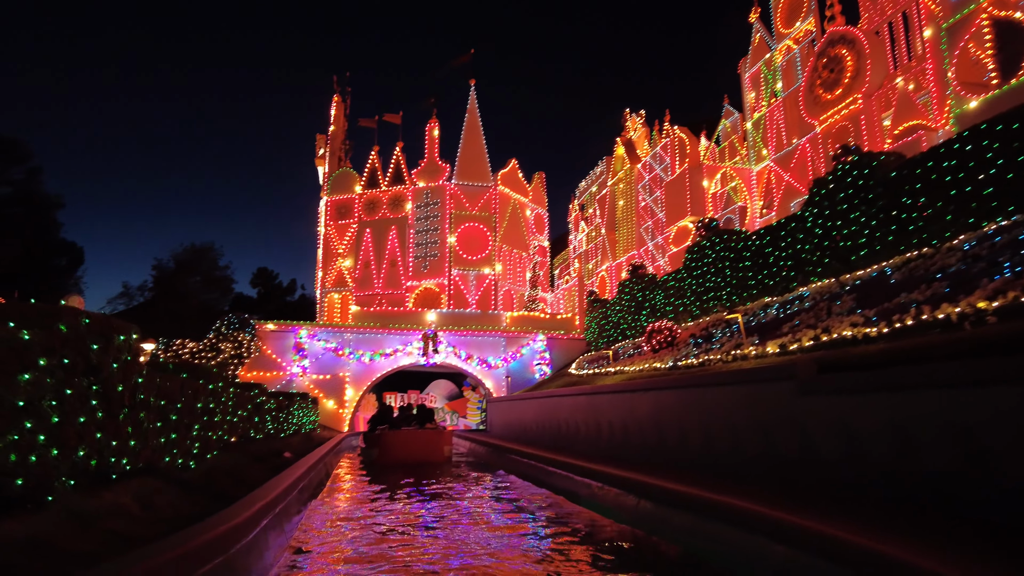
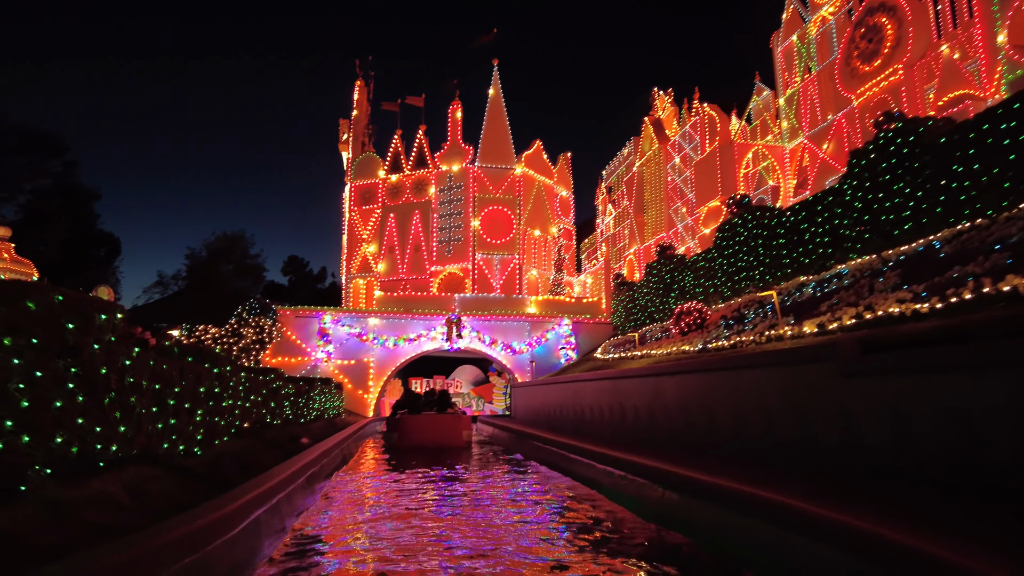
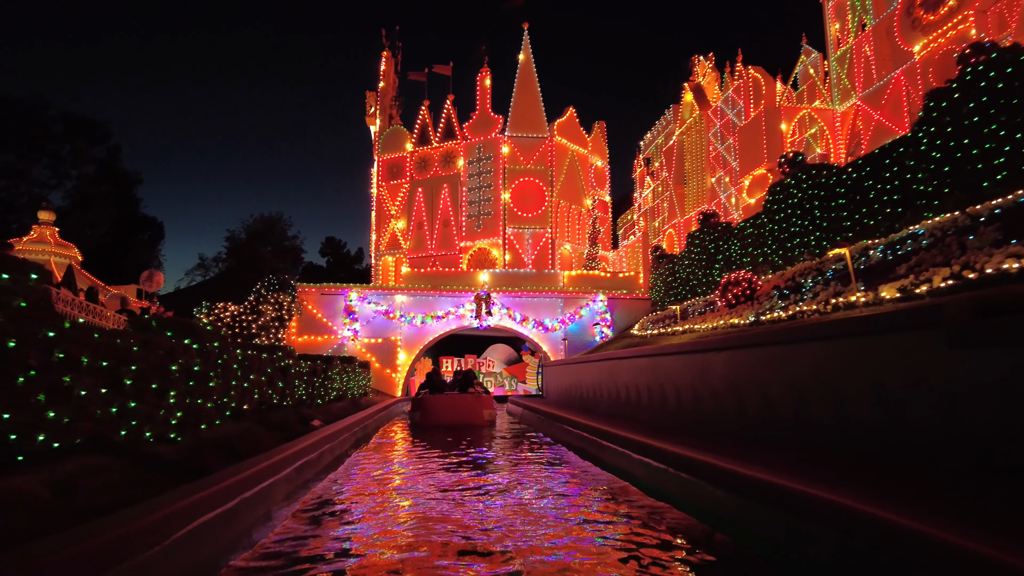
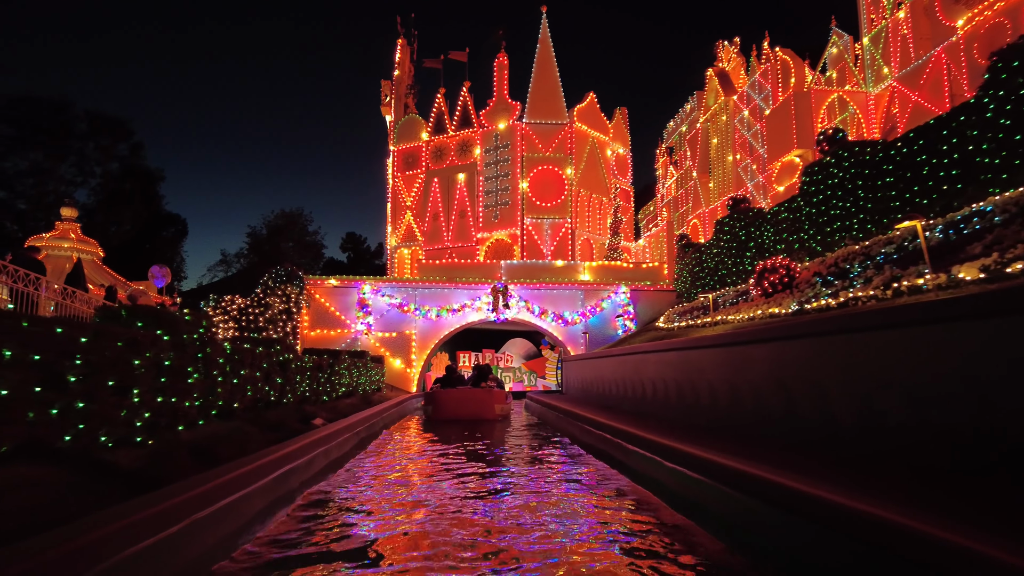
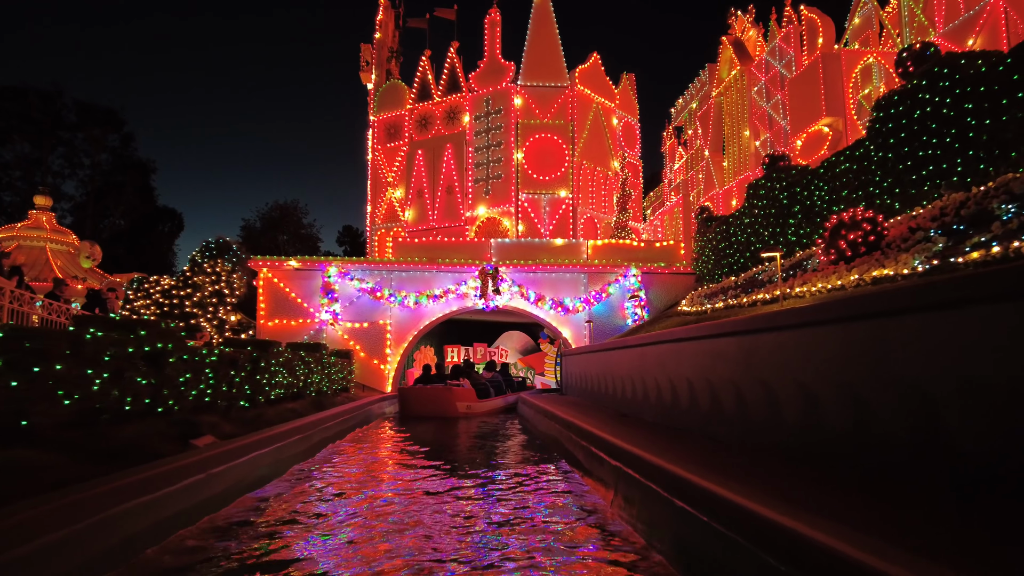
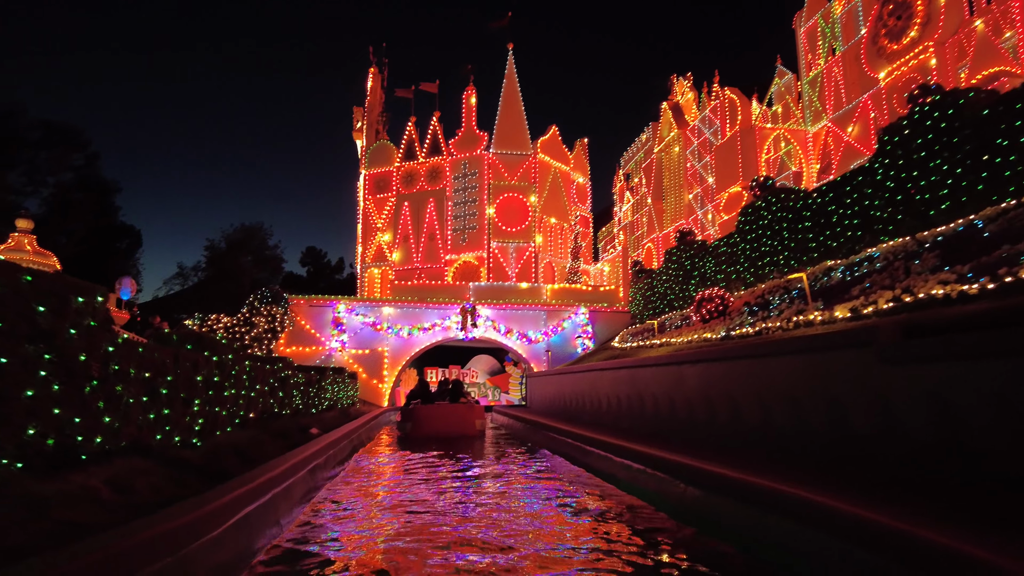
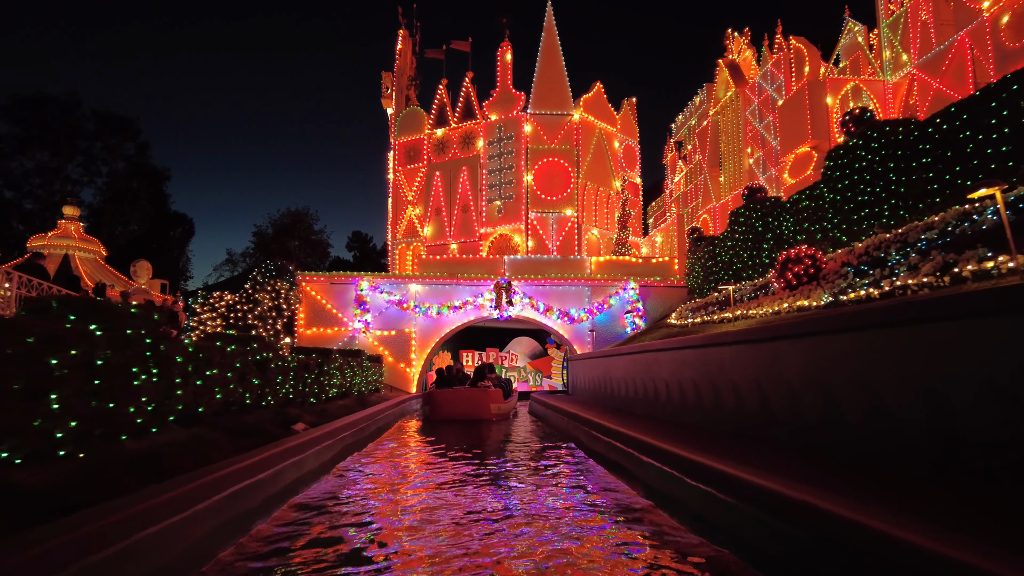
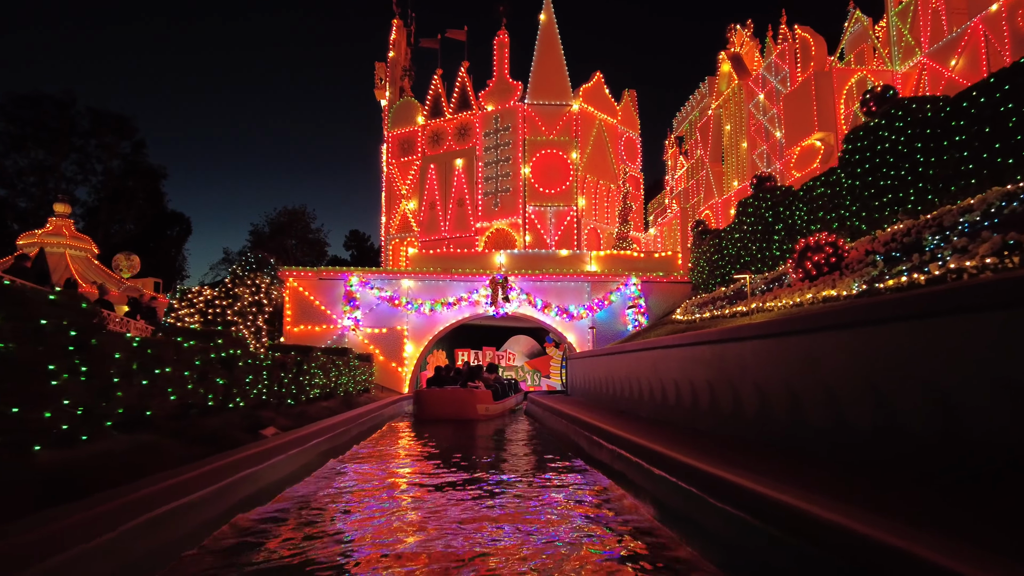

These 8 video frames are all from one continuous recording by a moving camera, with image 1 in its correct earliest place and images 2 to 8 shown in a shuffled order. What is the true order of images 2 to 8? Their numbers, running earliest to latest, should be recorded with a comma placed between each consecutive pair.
2, 6, 3, 4, 7, 8, 5
